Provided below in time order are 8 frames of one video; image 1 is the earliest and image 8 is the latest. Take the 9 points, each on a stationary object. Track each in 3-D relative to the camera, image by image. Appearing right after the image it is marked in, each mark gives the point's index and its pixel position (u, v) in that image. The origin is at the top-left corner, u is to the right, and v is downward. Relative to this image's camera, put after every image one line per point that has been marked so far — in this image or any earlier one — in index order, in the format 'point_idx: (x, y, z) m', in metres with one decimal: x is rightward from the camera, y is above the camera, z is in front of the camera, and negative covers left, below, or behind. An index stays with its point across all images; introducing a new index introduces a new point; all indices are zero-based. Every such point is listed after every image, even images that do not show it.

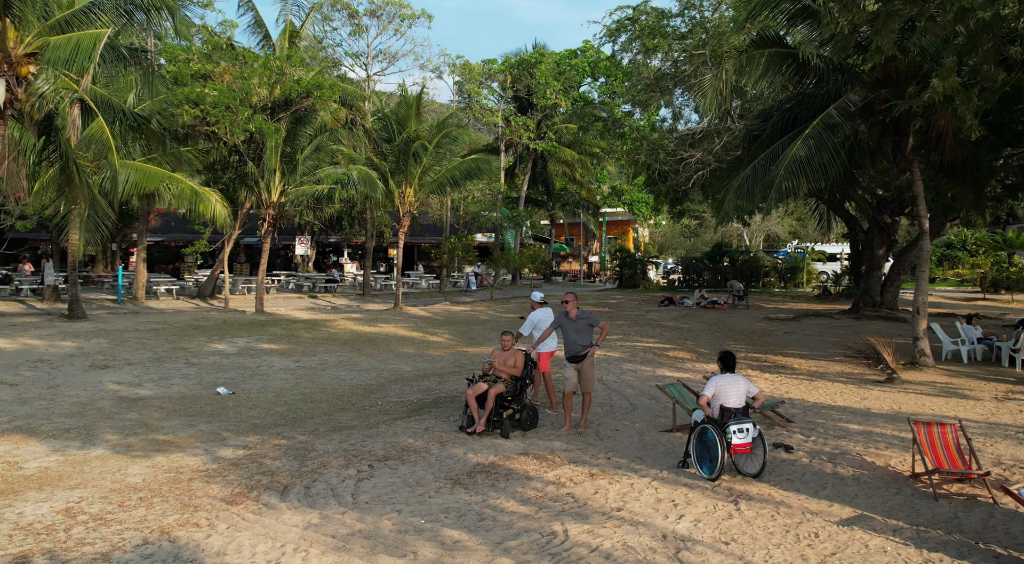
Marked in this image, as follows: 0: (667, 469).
0: (+1.6, -1.9, +7.8) m
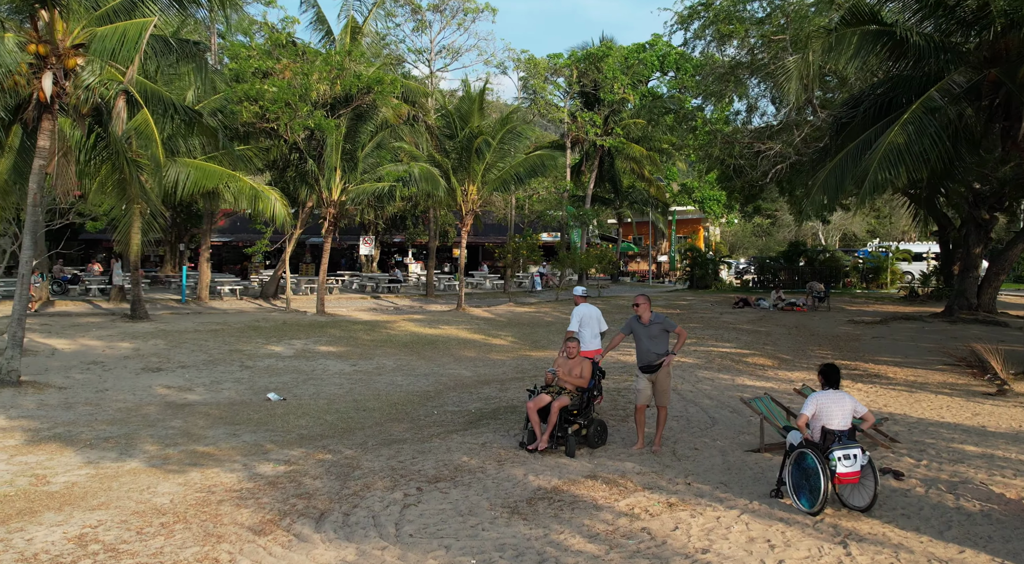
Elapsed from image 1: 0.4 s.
0: (+2.2, -1.9, +6.7) m
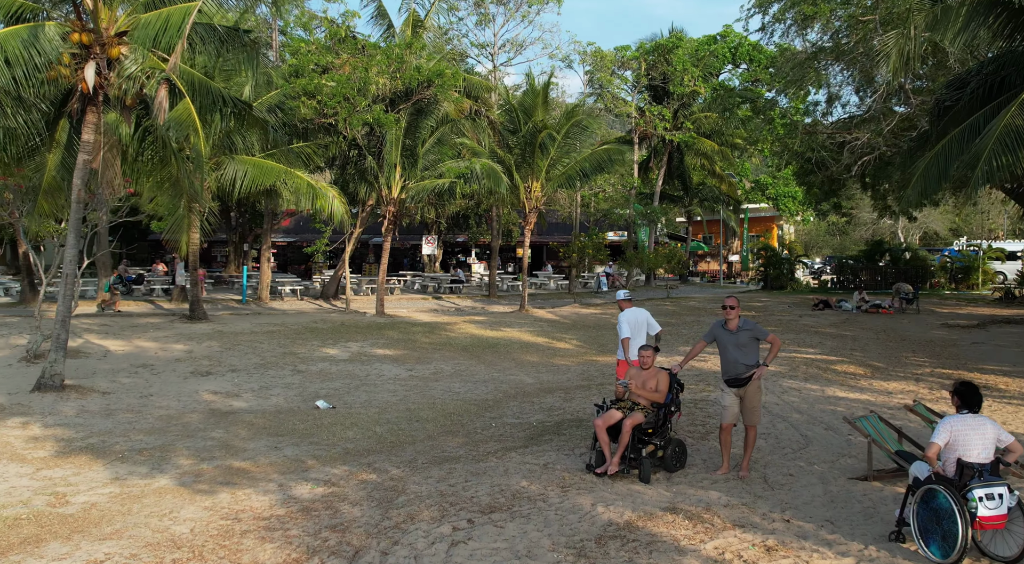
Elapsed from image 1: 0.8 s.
0: (+2.7, -1.9, +5.6) m
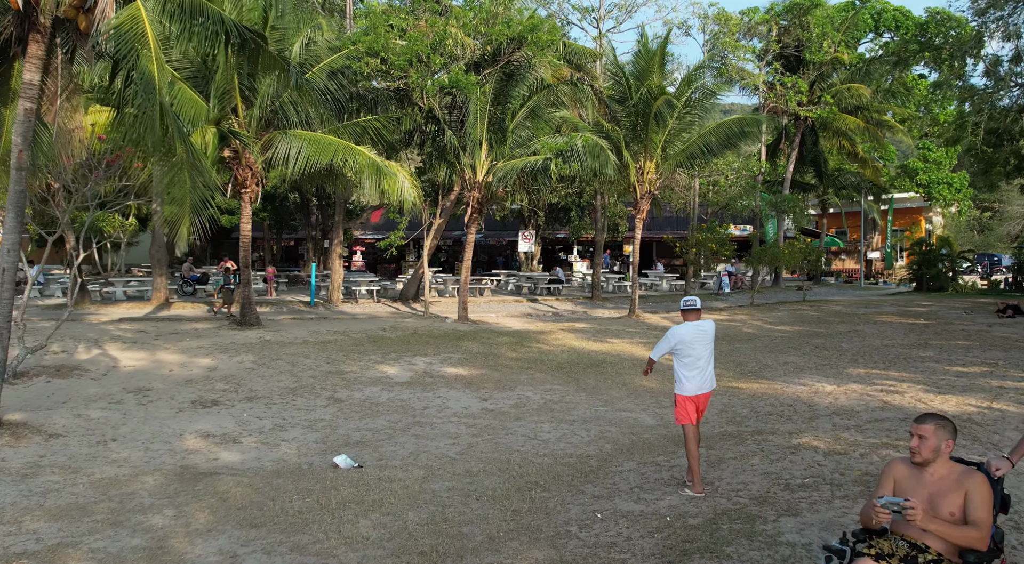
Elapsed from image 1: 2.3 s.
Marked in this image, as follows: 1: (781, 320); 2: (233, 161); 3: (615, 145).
0: (+3.0, -1.9, +1.7) m
1: (+6.9, -1.0, +19.4) m
2: (-5.0, +2.2, +14.3) m
3: (+2.5, +3.4, +18.5) m
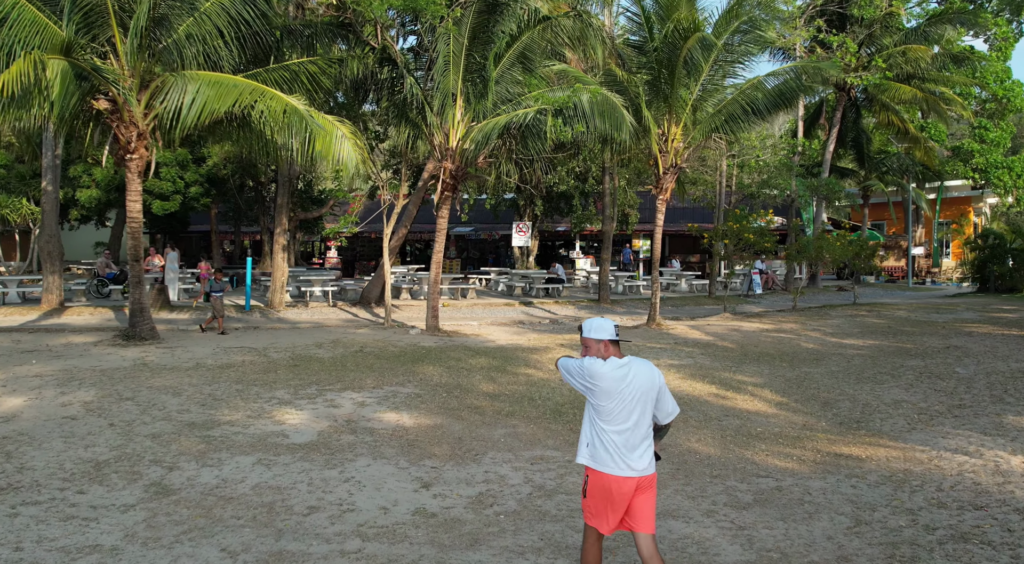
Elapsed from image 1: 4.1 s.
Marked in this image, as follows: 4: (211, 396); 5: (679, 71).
0: (+2.7, -1.9, -2.4) m
1: (+6.6, -1.0, +15.3) m
2: (-5.3, +2.2, +10.2) m
3: (+2.2, +3.4, +14.4) m
4: (-3.2, -1.2, +8.1) m
5: (+3.0, +3.8, +13.7) m
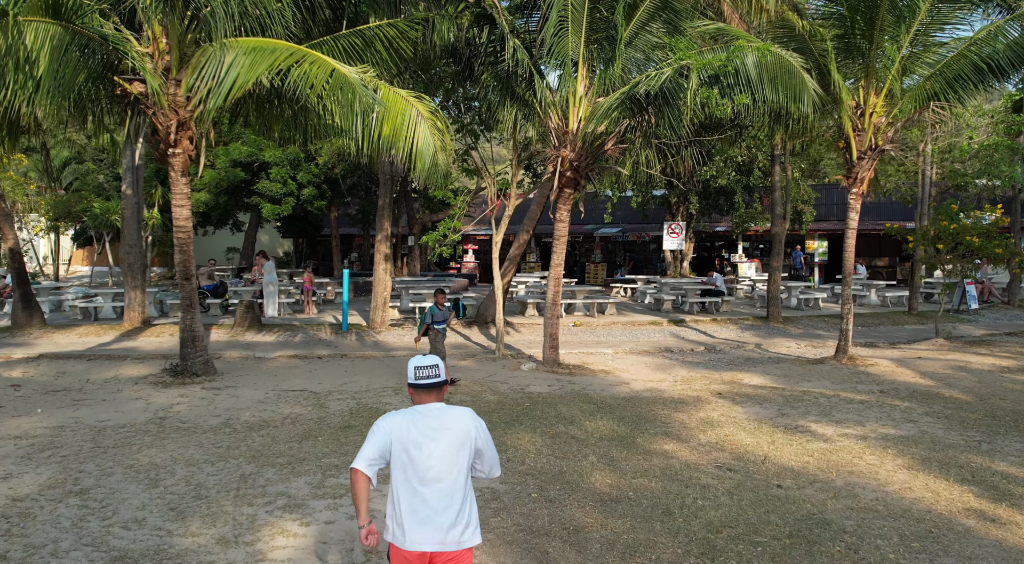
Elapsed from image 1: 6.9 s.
0: (+1.4, -2.3, -5.8) m
1: (+8.7, -1.3, +10.7) m
2: (-3.9, +1.9, +8.1) m
3: (+4.3, +3.1, +10.7) m
4: (-2.3, -1.5, +5.6) m
5: (+4.9, +3.5, +9.9) m
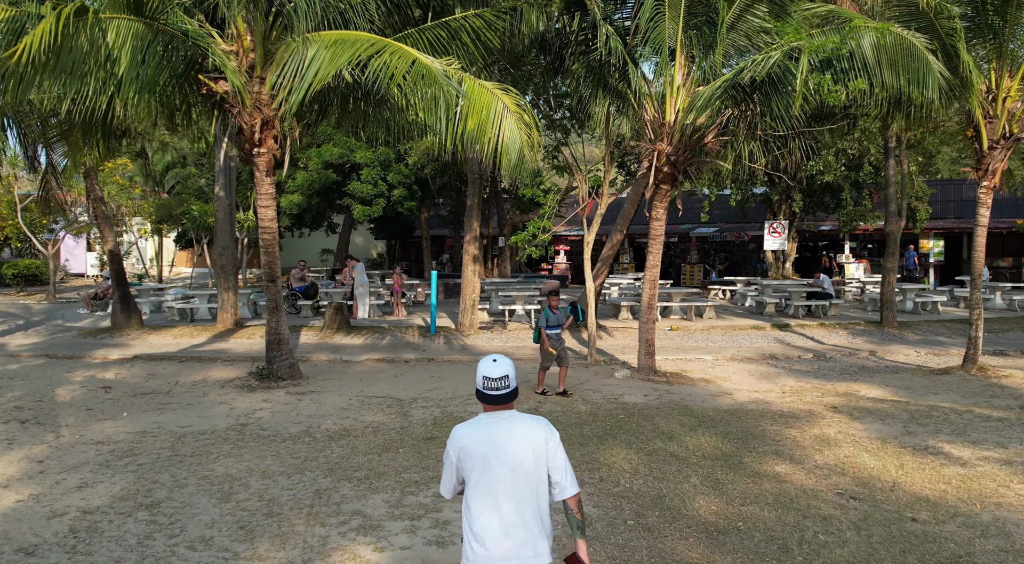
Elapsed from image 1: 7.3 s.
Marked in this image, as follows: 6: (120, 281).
0: (+0.6, -2.3, -6.5) m
1: (+9.9, -1.4, +9.0) m
2: (-3.0, +1.9, +8.0) m
3: (+5.5, +3.0, +9.6) m
4: (-1.7, -1.5, +5.3) m
5: (+6.0, +3.4, +8.7) m
6: (-5.9, 0.0, +11.5) m
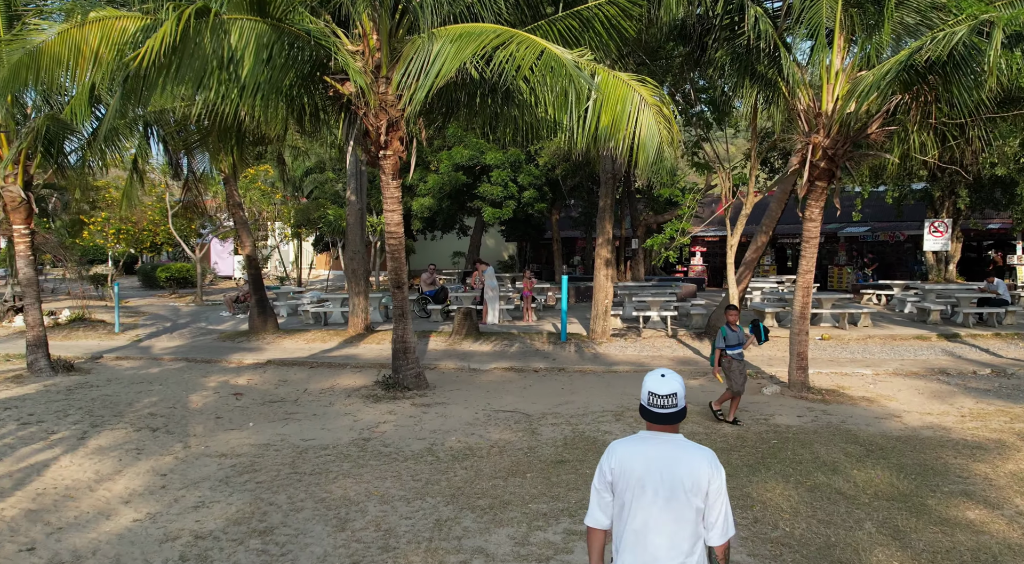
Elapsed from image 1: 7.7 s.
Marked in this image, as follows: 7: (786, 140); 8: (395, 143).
0: (-0.6, -2.4, -7.1) m
1: (+11.3, -1.5, +6.6) m
2: (-1.6, +1.8, +7.7) m
3: (+7.0, +2.9, +7.9) m
4: (-0.8, -1.6, +4.9) m
5: (+7.4, +3.3, +6.9) m
6: (-3.9, -0.1, +11.7) m
7: (+3.4, +1.7, +9.5) m
8: (-1.2, +1.4, +7.8) m
